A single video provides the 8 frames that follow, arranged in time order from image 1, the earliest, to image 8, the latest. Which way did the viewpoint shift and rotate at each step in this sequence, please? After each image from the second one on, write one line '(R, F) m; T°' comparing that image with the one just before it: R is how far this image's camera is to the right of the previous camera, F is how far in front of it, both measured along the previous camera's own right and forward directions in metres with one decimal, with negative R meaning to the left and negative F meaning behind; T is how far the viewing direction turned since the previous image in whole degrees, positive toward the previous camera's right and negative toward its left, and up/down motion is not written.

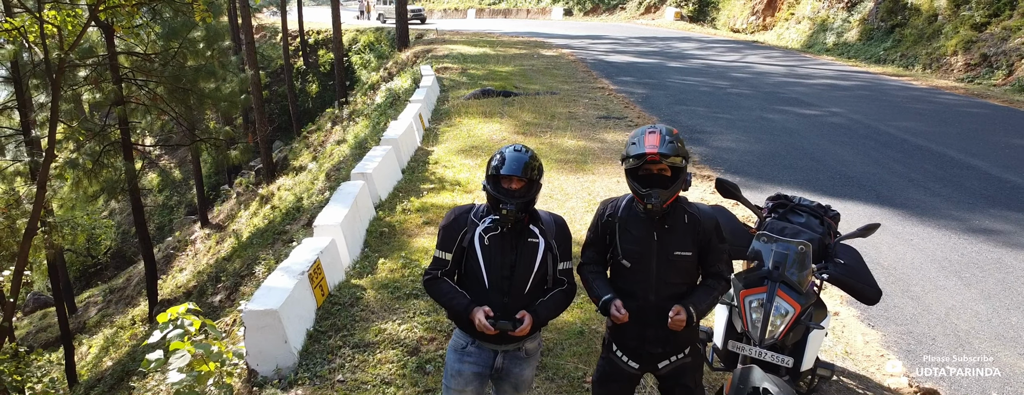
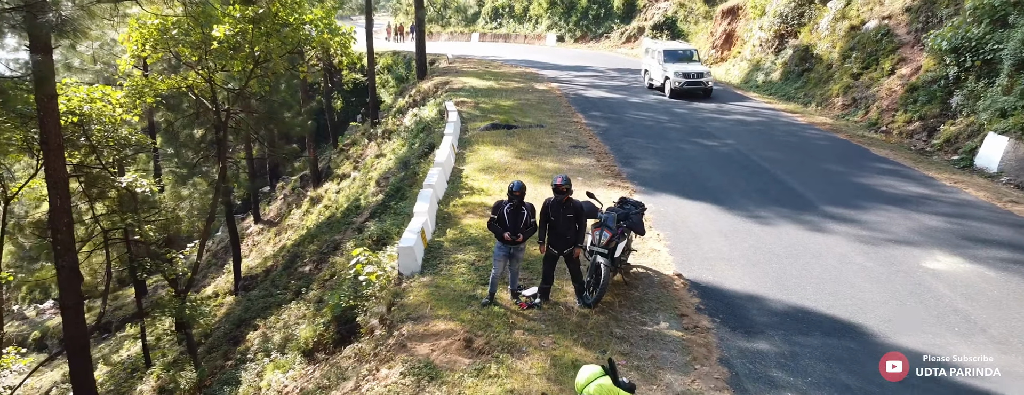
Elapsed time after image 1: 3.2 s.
(0.0, -3.6) m; 0°
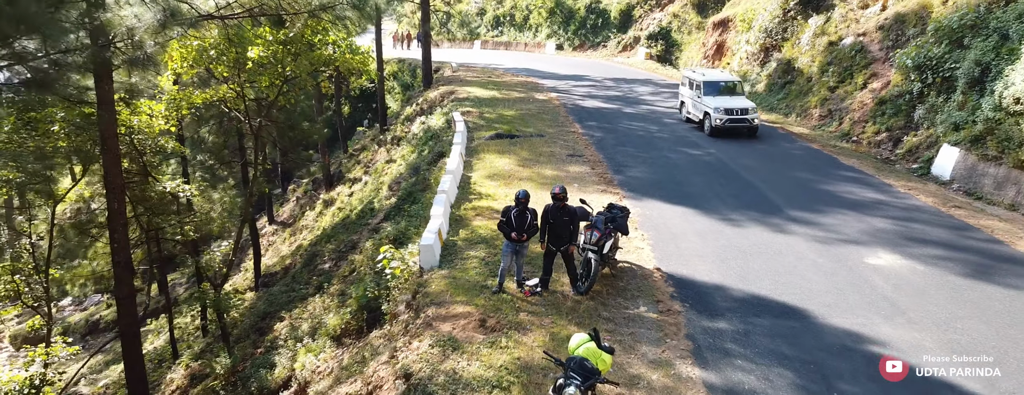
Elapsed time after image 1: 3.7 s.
(-0.1, -1.1) m; 0°
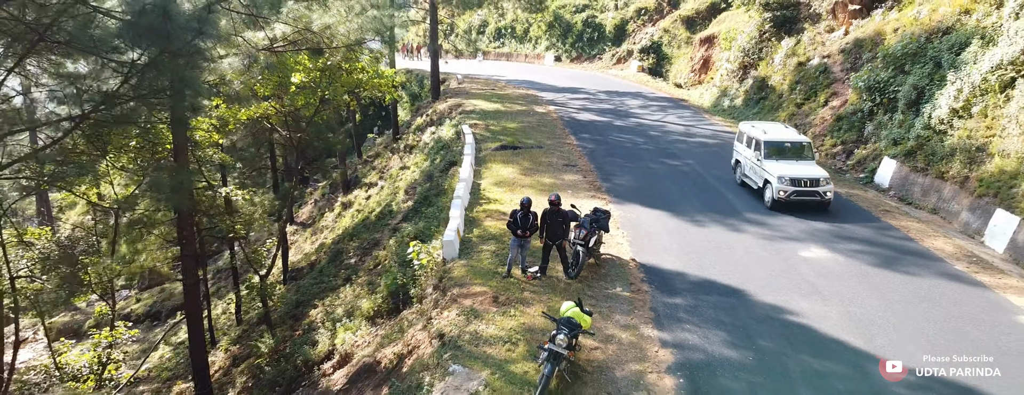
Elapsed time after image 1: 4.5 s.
(-0.1, -1.8) m; 0°
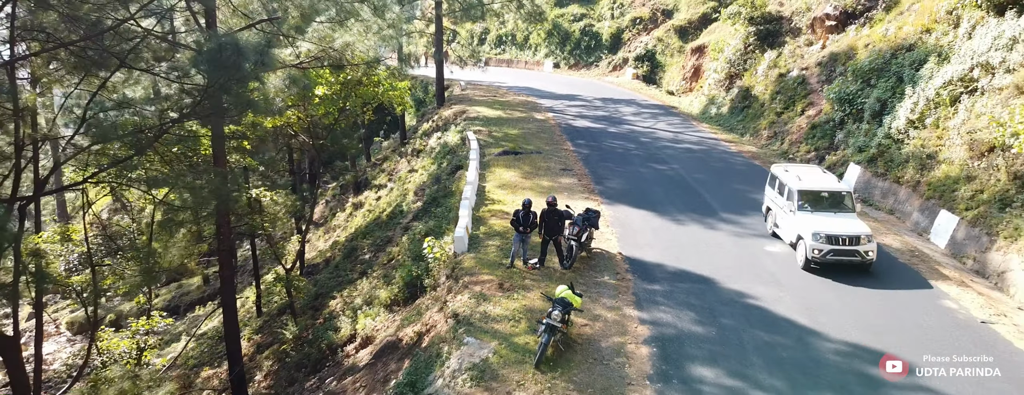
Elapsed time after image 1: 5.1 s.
(0.0, -1.3) m; 0°
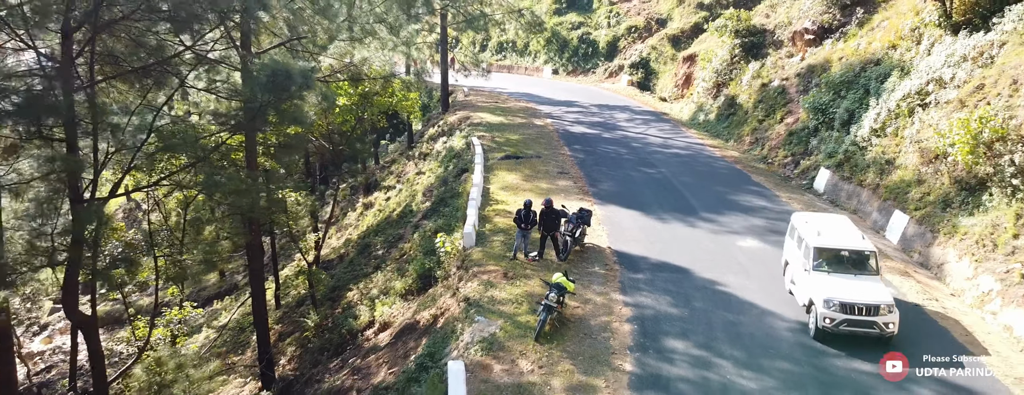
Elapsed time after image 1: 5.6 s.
(0.0, -1.4) m; 0°
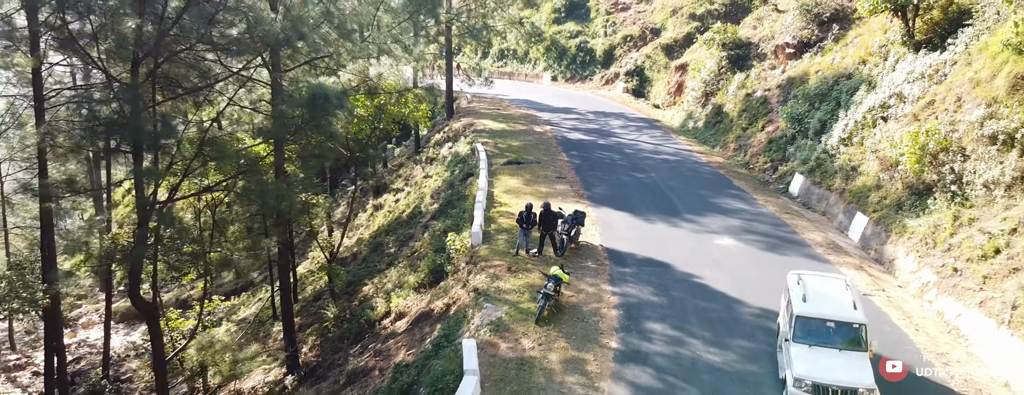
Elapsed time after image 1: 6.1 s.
(-0.1, -1.5) m; 0°
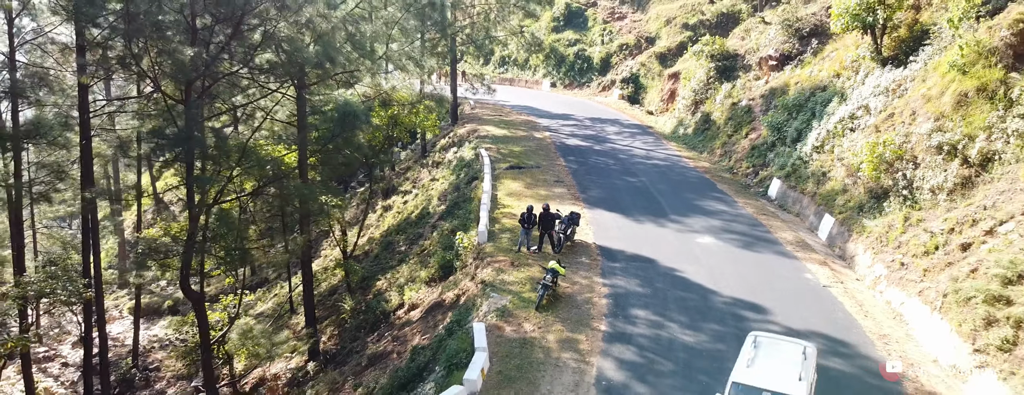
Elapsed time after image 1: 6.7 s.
(-0.1, -1.5) m; 0°
